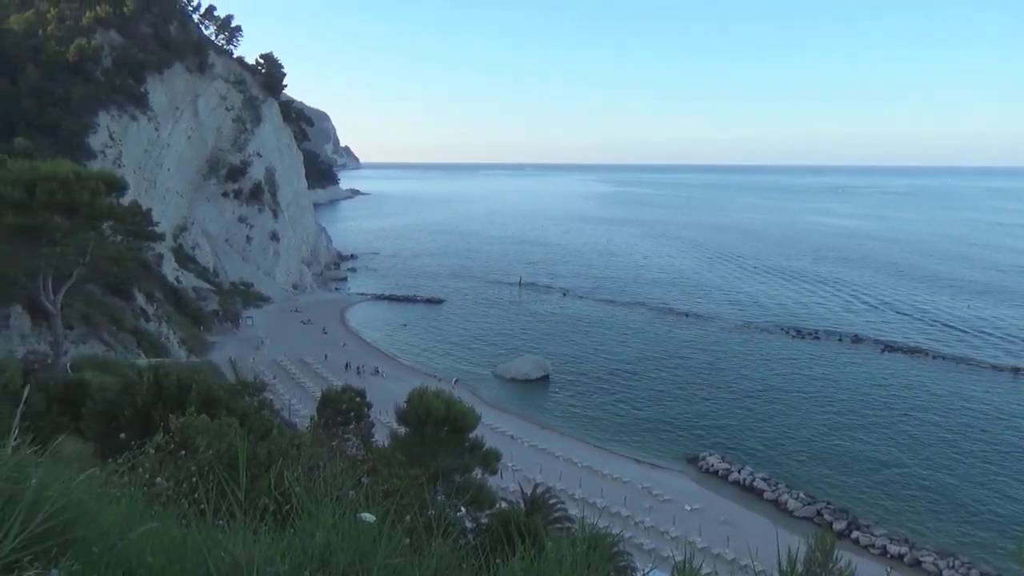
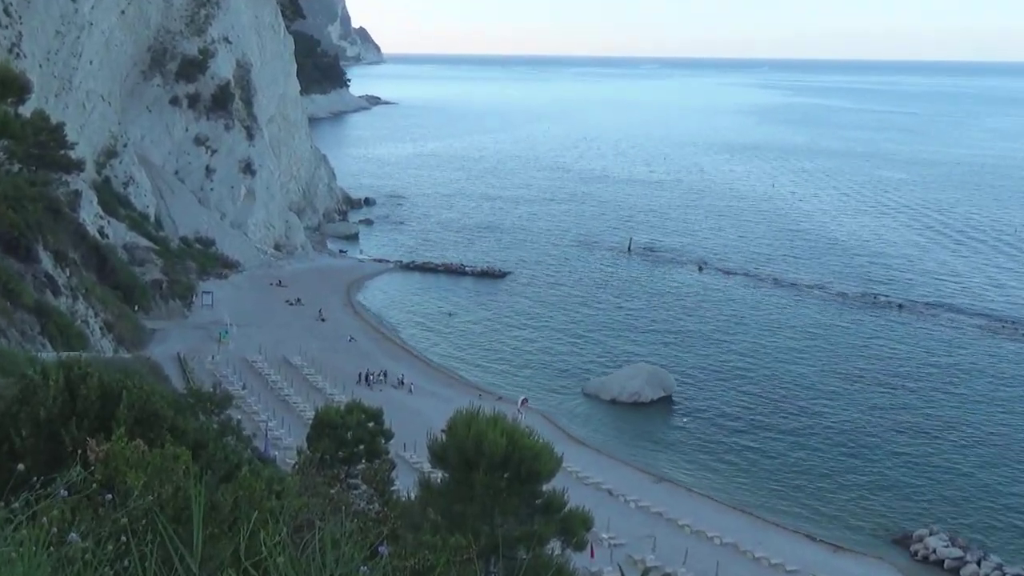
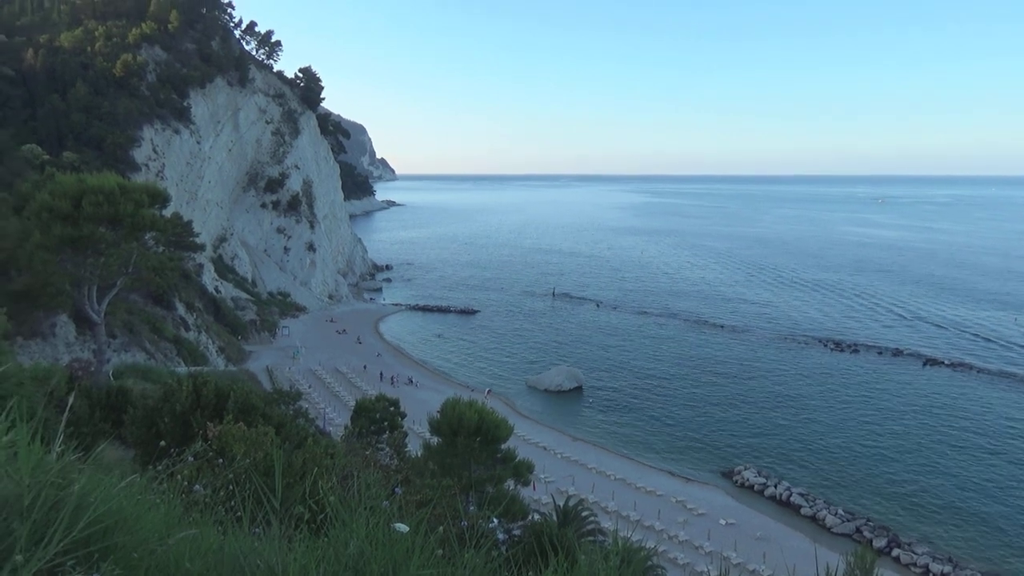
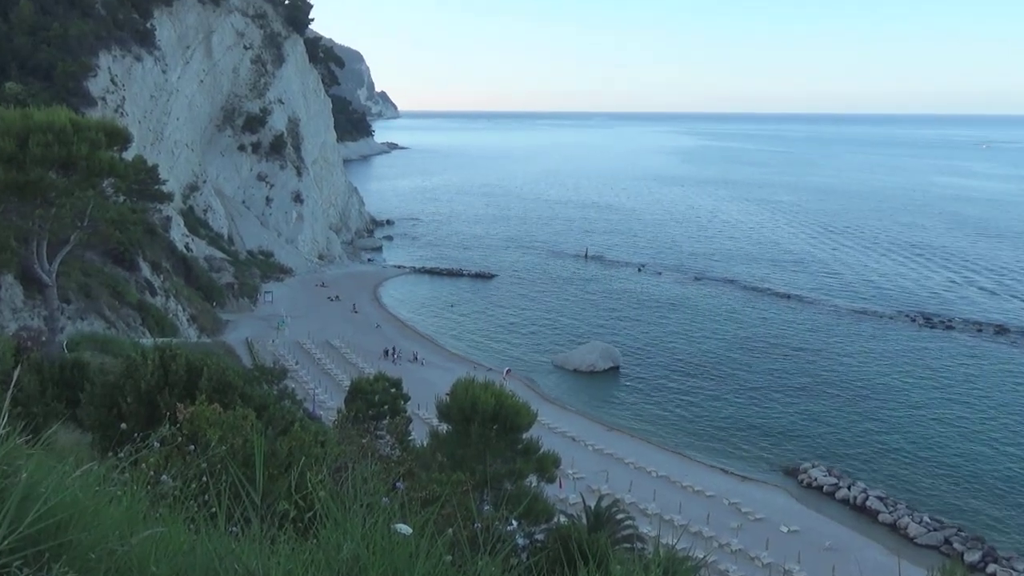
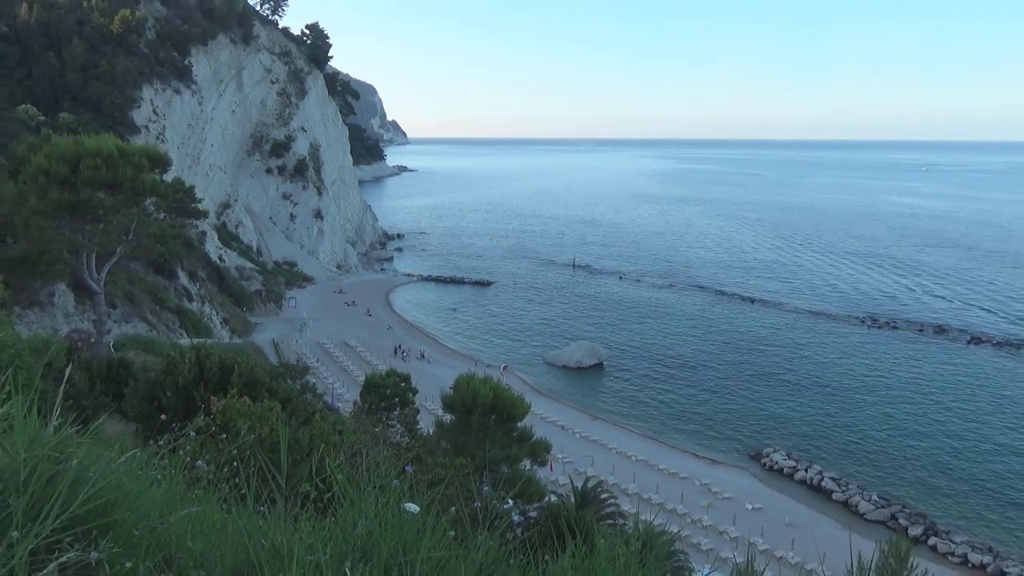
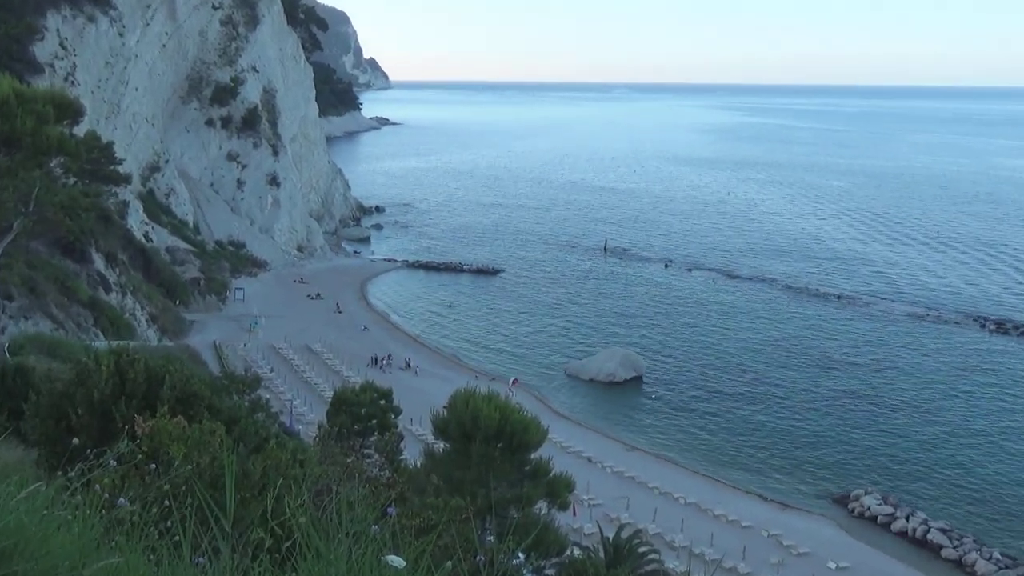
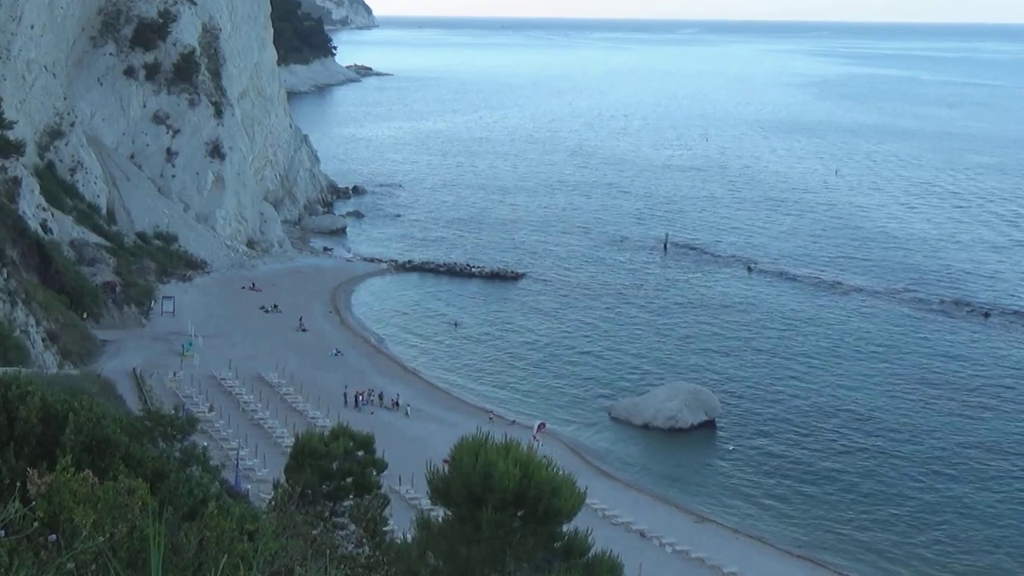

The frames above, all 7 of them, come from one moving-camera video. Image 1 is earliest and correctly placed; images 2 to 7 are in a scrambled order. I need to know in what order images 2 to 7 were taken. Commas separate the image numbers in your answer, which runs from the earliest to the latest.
3, 5, 4, 6, 2, 7
